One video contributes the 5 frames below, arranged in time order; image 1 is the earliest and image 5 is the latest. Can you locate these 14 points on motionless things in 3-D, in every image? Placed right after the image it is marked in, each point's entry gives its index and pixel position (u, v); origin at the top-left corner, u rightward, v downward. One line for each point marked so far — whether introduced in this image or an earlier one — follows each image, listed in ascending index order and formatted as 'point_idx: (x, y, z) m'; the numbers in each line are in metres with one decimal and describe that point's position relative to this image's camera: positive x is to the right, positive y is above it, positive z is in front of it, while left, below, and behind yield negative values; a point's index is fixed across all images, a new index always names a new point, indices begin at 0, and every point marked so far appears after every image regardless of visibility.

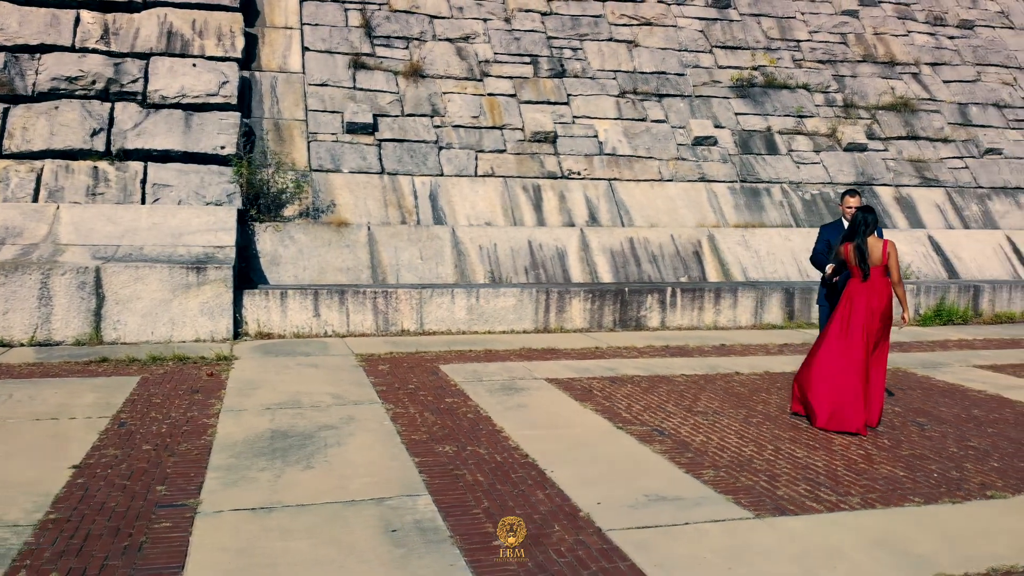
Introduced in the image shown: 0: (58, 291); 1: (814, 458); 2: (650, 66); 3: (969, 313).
0: (-4.0, 0.0, +8.0) m
1: (+1.7, -0.9, +5.0) m
2: (+2.1, +3.4, +14.2) m
3: (+5.5, -0.3, +11.0) m
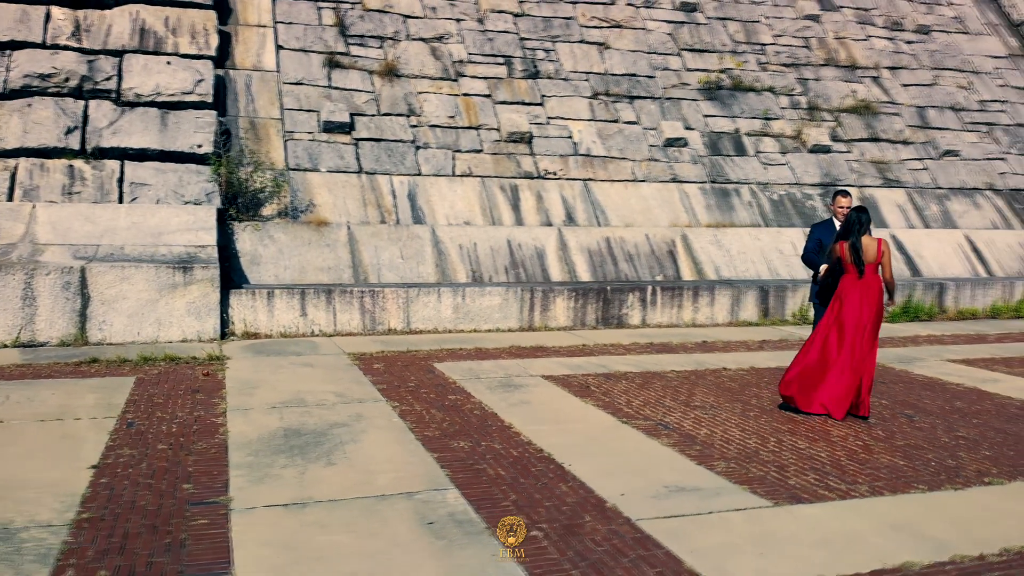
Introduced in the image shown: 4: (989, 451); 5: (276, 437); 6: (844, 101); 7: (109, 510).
0: (-4.0, 0.0, +7.9) m
1: (+1.7, -0.9, +5.2) m
2: (+1.7, +3.4, +14.4) m
3: (+5.2, -0.3, +11.4) m
4: (+2.7, -0.9, +5.2) m
5: (-1.3, -0.8, +5.1) m
6: (+5.7, +3.2, +15.6) m
7: (-1.7, -0.9, +3.9) m
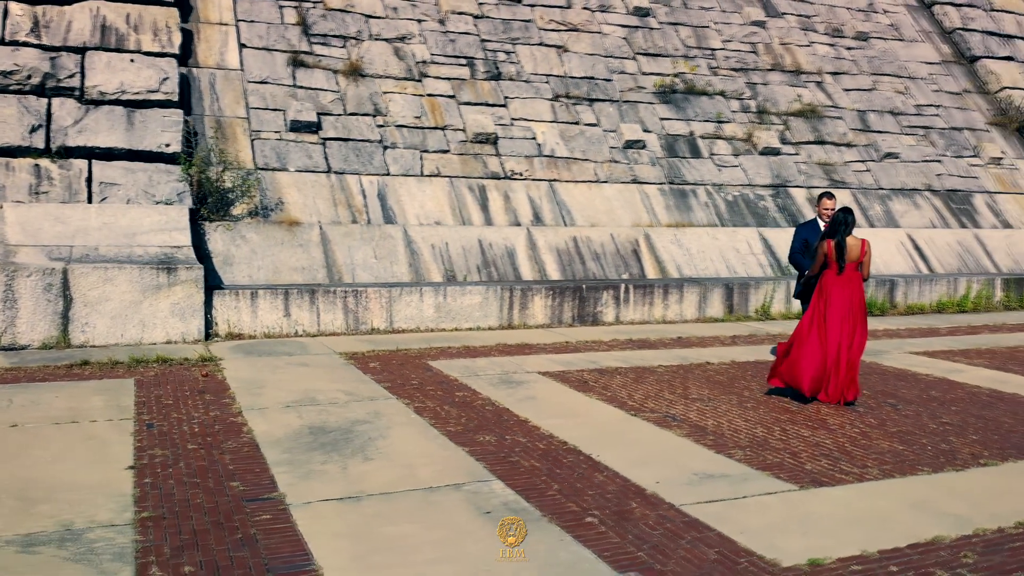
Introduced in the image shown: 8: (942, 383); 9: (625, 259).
0: (-4.1, 0.0, +7.7) m
1: (+1.8, -0.9, +5.5) m
2: (+1.1, +3.5, +14.7) m
3: (+4.9, -0.2, +11.9) m
4: (+2.8, -0.9, +5.6) m
5: (-1.2, -0.8, +5.2) m
6: (+4.9, +3.2, +16.2) m
7: (-1.5, -0.9, +4.0) m
8: (+3.4, -0.7, +7.2) m
9: (+1.5, +0.4, +12.1) m
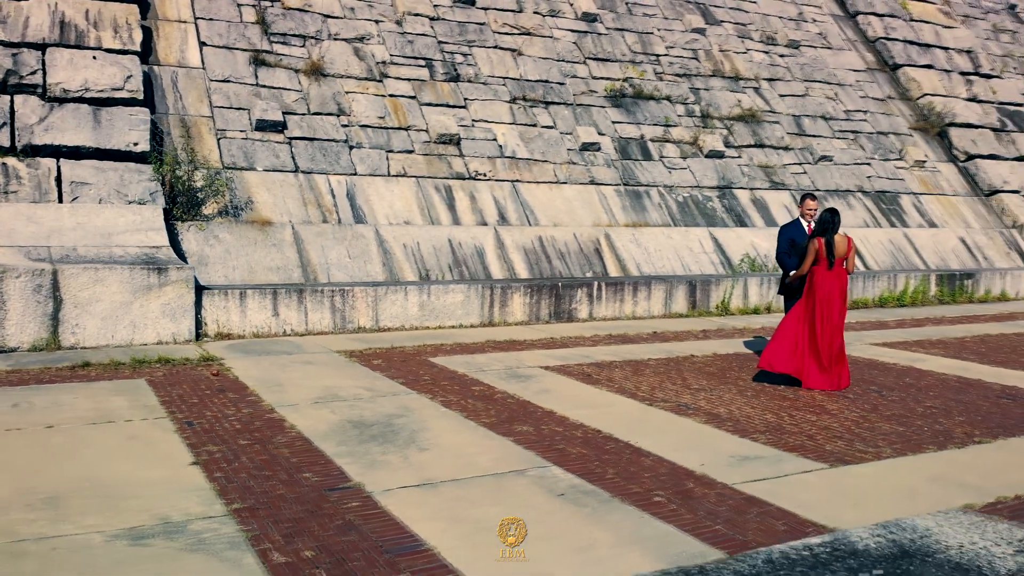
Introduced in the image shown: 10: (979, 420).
0: (-4.1, -0.1, +7.6) m
1: (+2.0, -0.8, +5.9) m
2: (+0.4, +3.5, +15.0) m
3: (+4.4, -0.2, +12.6) m
4: (+3.0, -0.9, +6.1) m
5: (-1.0, -0.8, +5.3) m
6: (+4.0, +3.3, +16.8) m
7: (-1.1, -0.9, +4.1) m
8: (+3.4, -0.7, +7.8) m
9: (+1.0, +0.4, +12.5) m
10: (+3.1, -0.9, +6.0) m
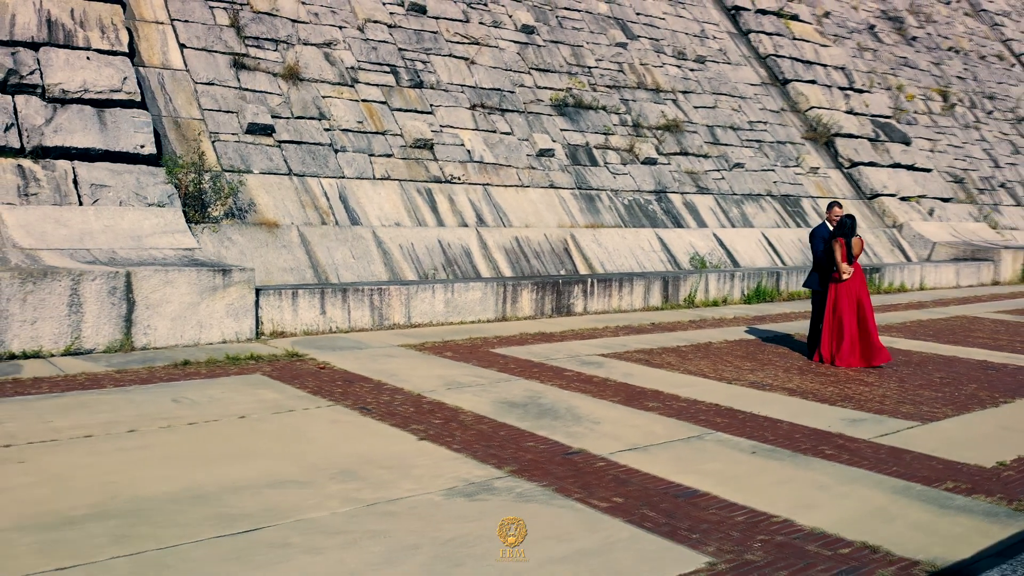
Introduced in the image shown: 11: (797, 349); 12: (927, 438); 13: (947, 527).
0: (-3.5, -0.1, +7.7) m
1: (+2.8, -0.8, +7.1) m
2: (-0.4, +3.5, +15.7) m
3: (+4.0, -0.1, +14.1) m
4: (+3.7, -0.8, +7.5) m
5: (0.0, -0.8, +6.0) m
6: (+2.9, +3.4, +18.2) m
7: (0.0, -0.9, +4.8) m
8: (+3.9, -0.6, +9.2) m
9: (+0.7, +0.5, +13.4) m
10: (+3.8, -0.8, +7.4) m
11: (+2.8, -0.6, +8.9) m
12: (+2.5, -0.9, +5.6) m
13: (+1.9, -1.0, +4.0) m
